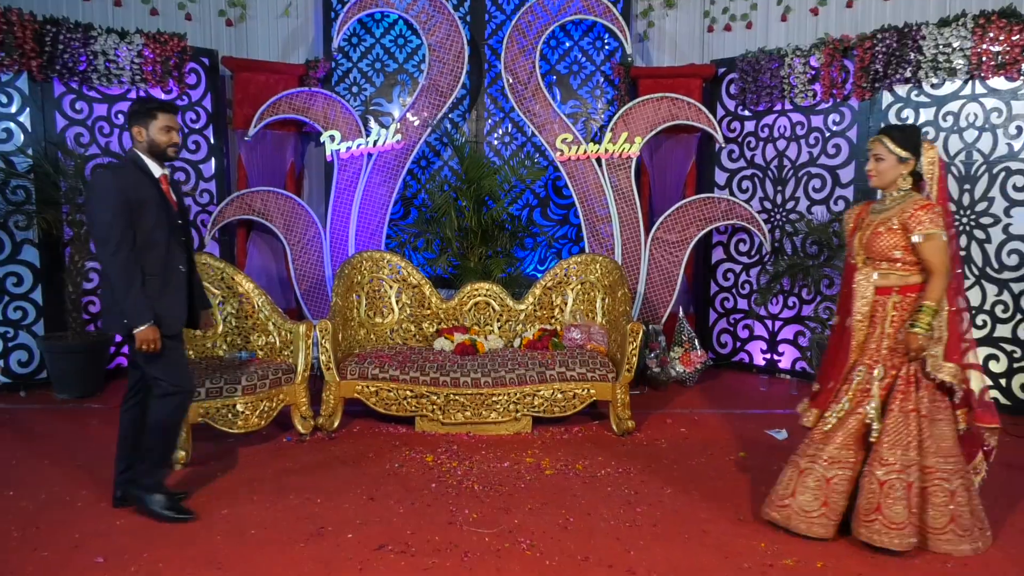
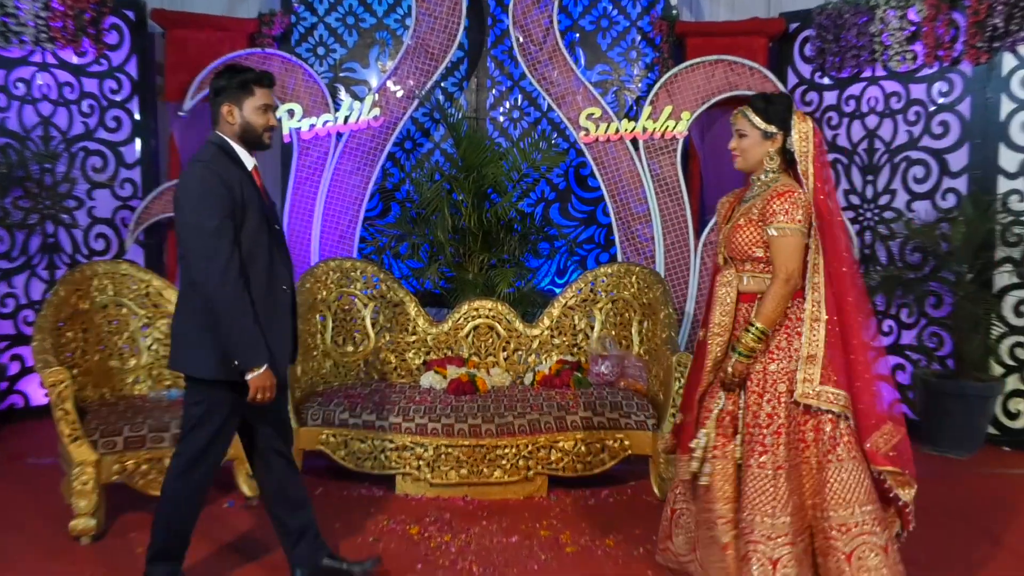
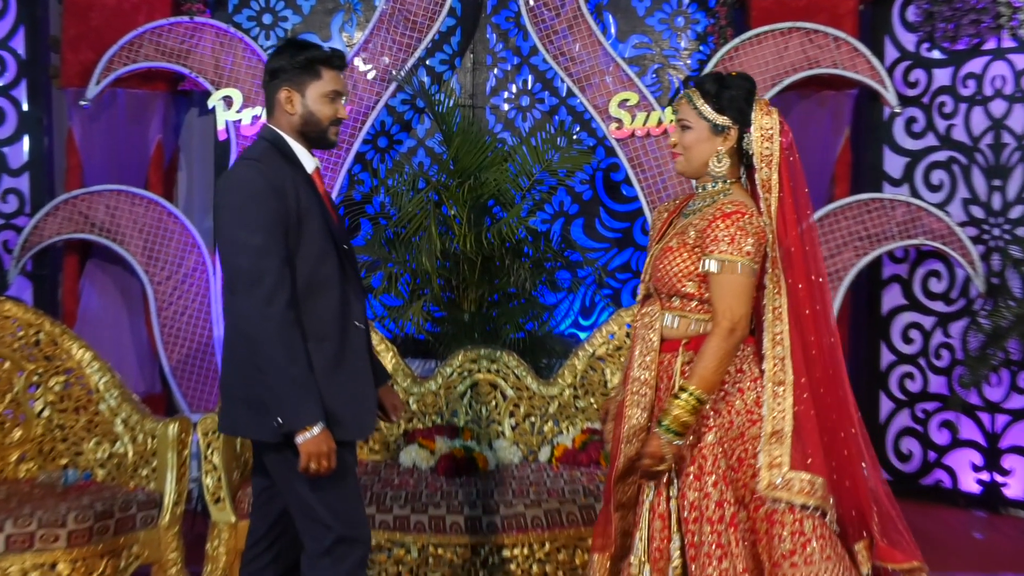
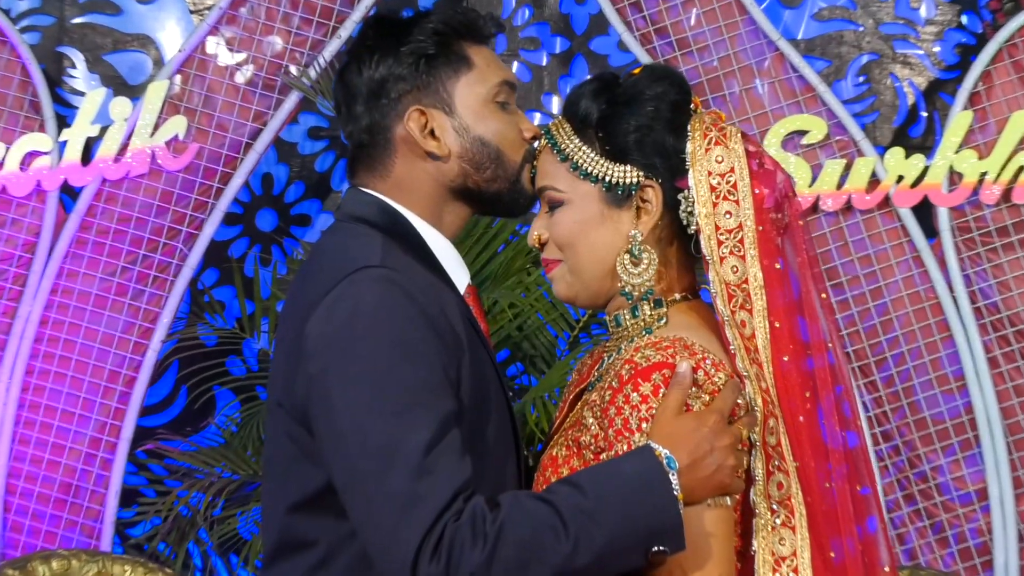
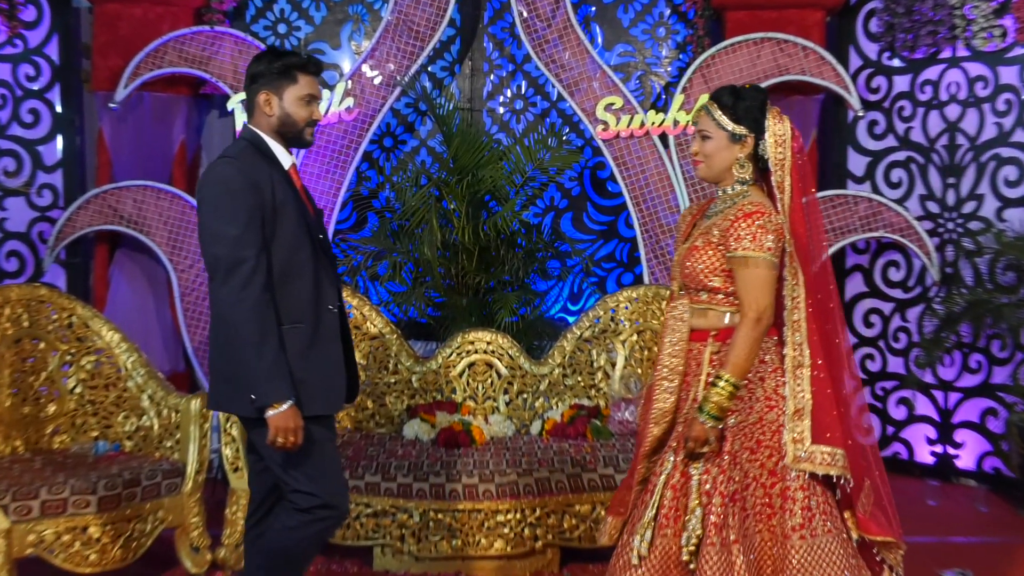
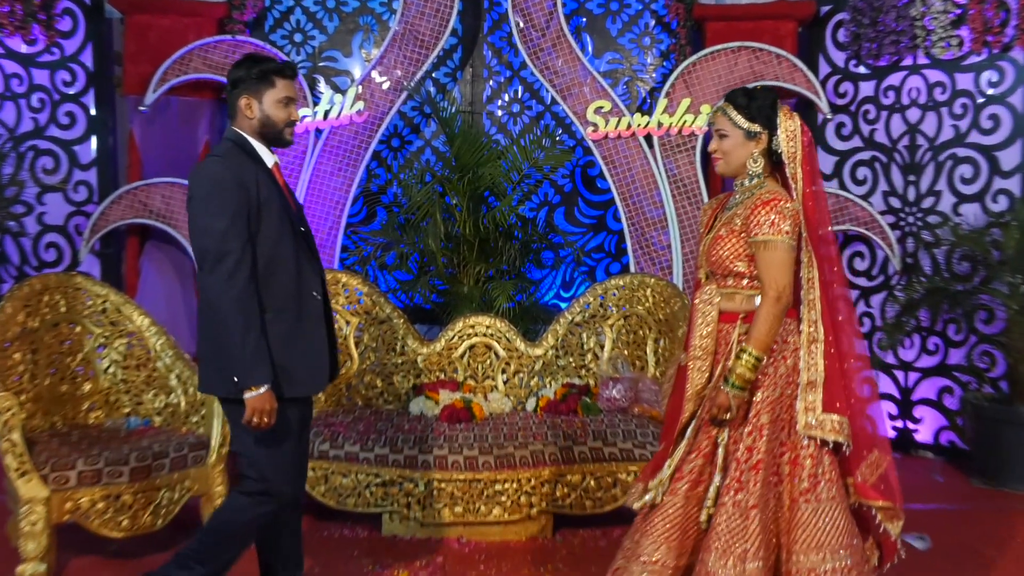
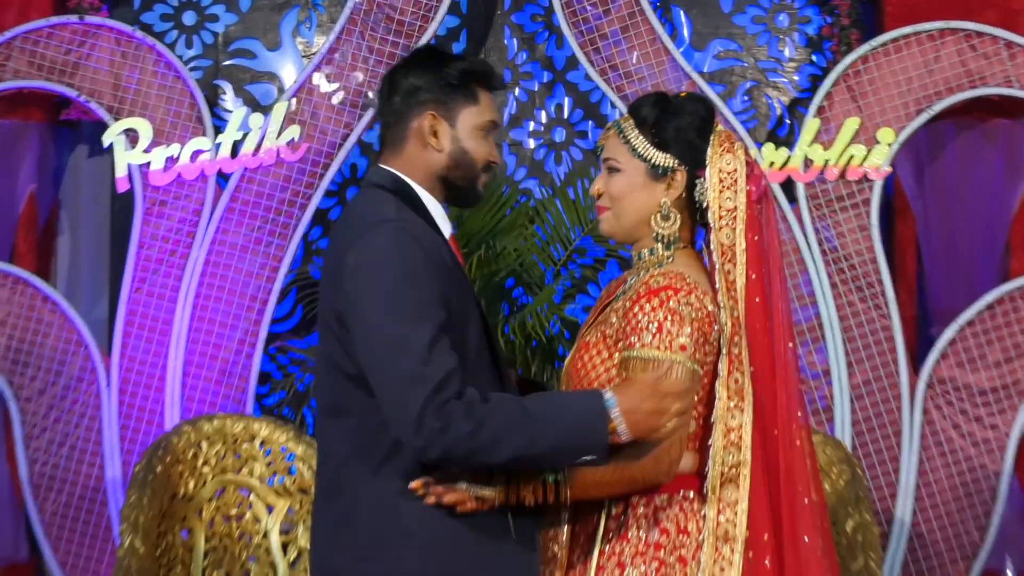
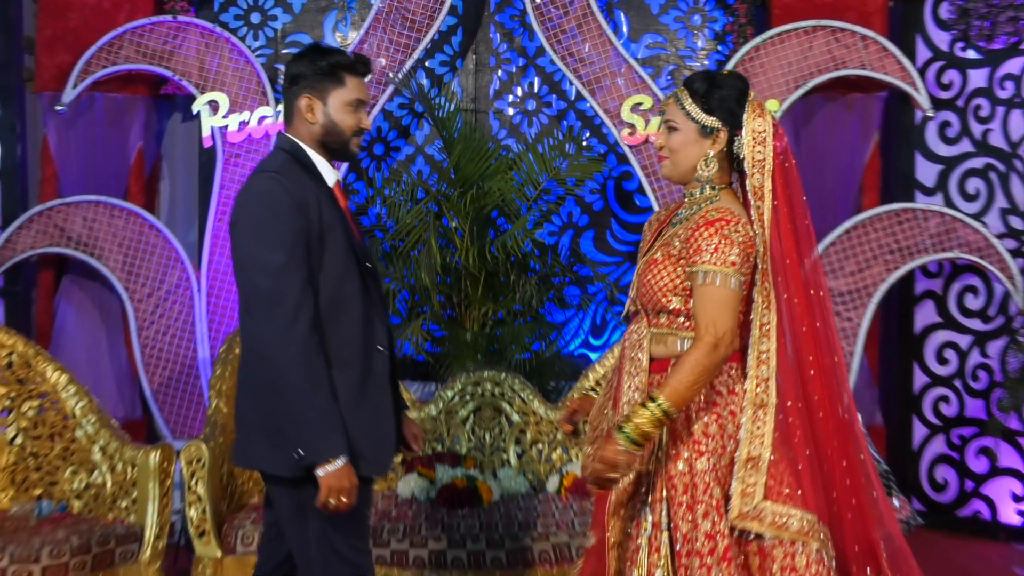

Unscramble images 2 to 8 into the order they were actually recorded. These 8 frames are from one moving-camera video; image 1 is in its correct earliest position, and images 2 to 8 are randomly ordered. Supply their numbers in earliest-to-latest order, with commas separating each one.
2, 6, 5, 3, 8, 7, 4
